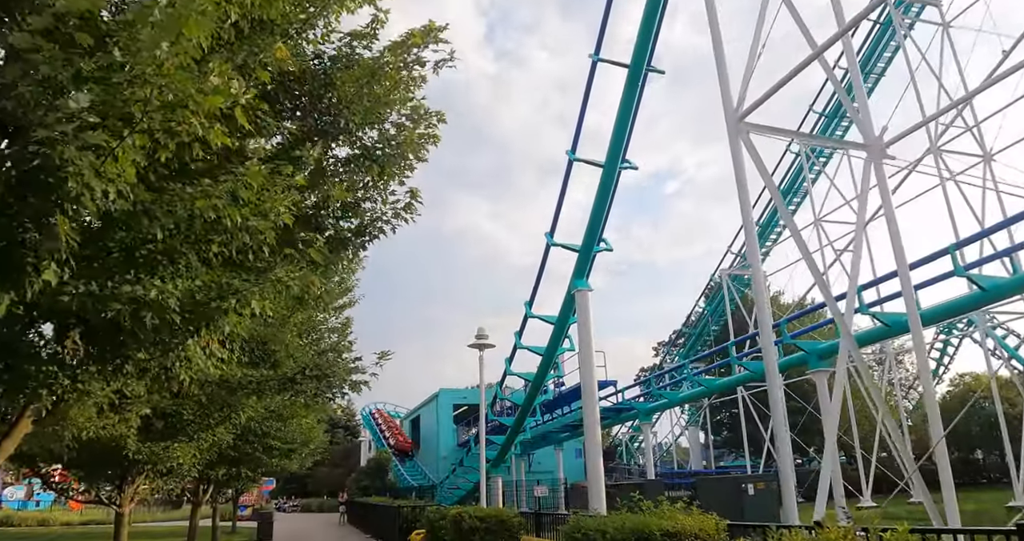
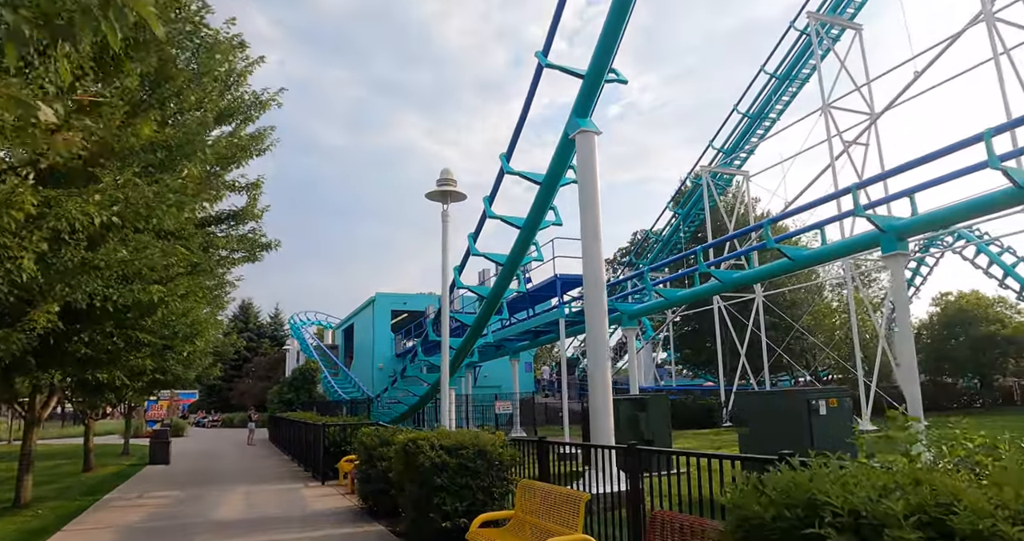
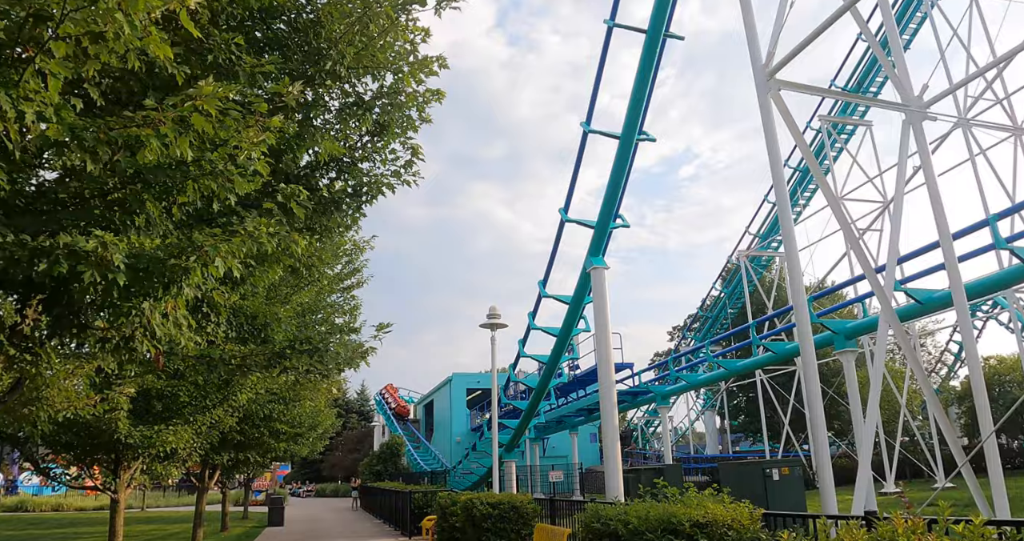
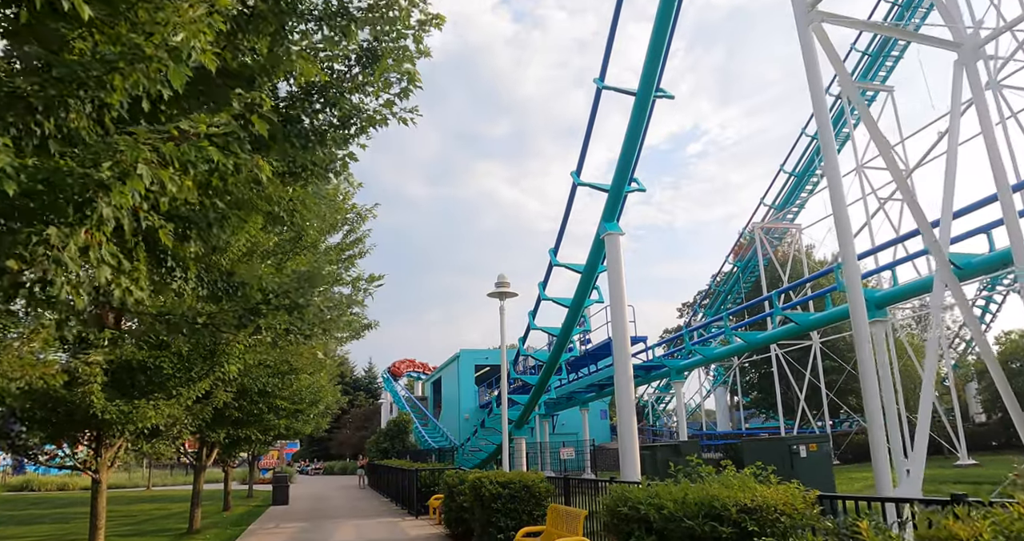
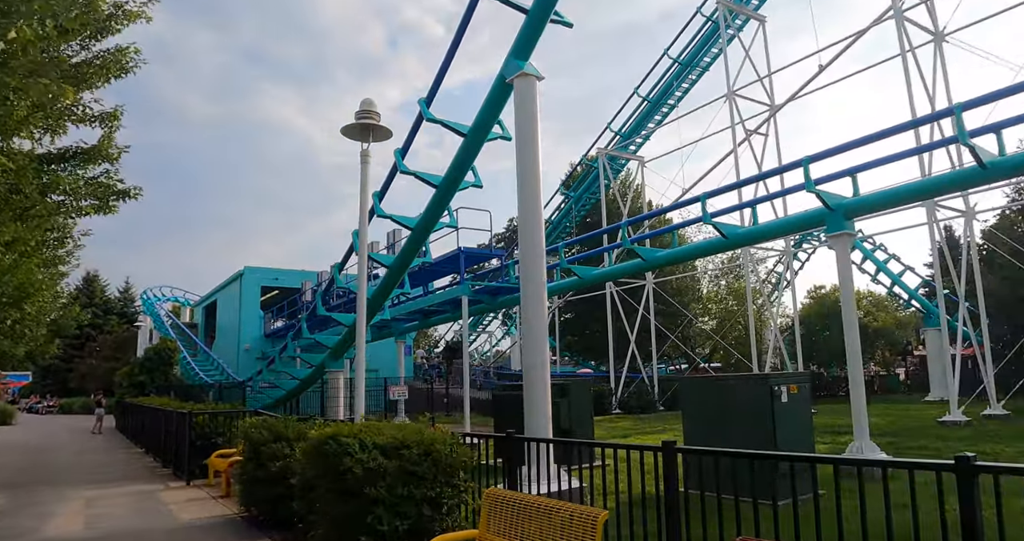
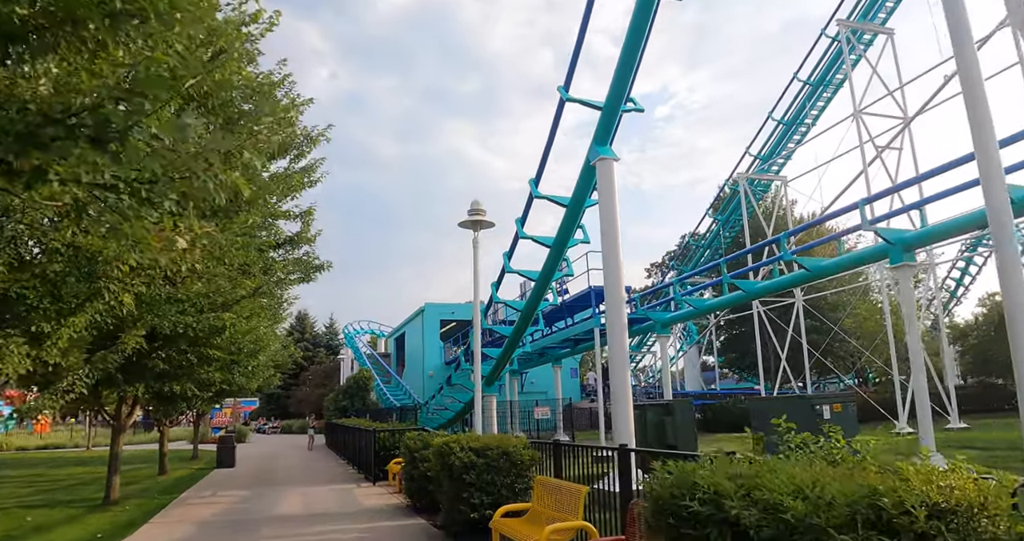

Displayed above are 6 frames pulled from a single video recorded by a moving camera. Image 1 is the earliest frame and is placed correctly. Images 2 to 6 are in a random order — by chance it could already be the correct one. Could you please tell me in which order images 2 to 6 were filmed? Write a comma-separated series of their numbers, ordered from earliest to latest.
3, 4, 6, 2, 5
